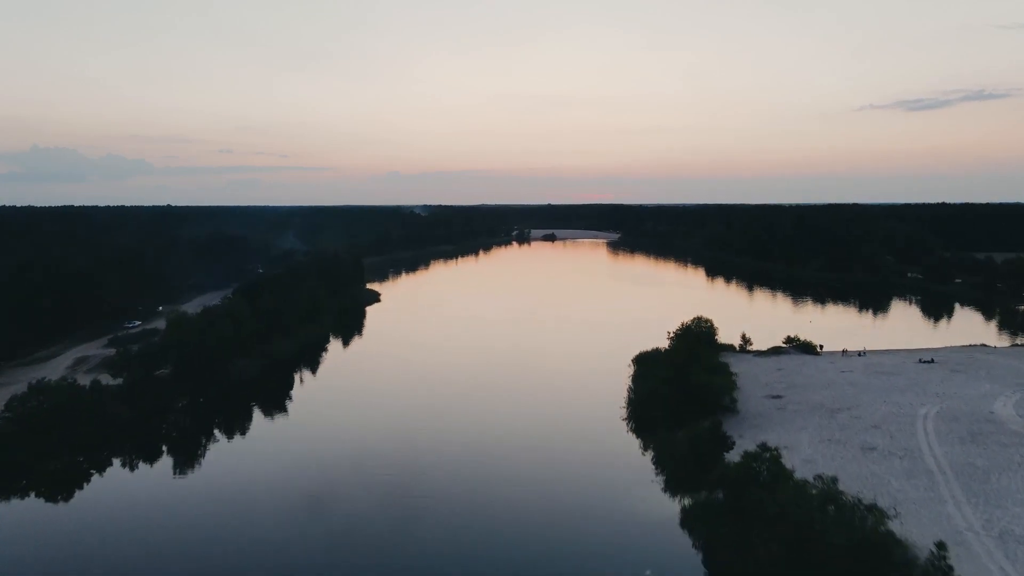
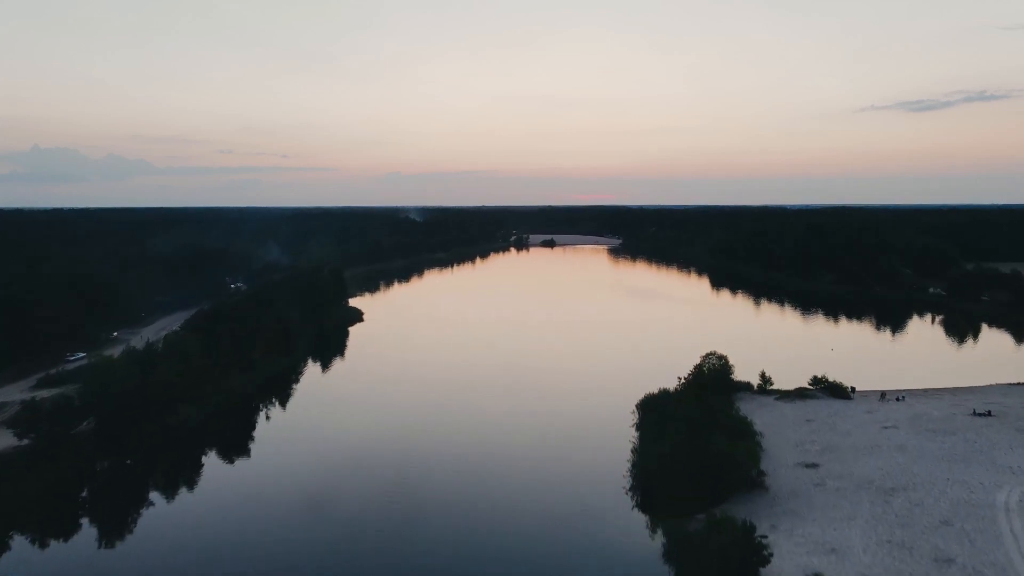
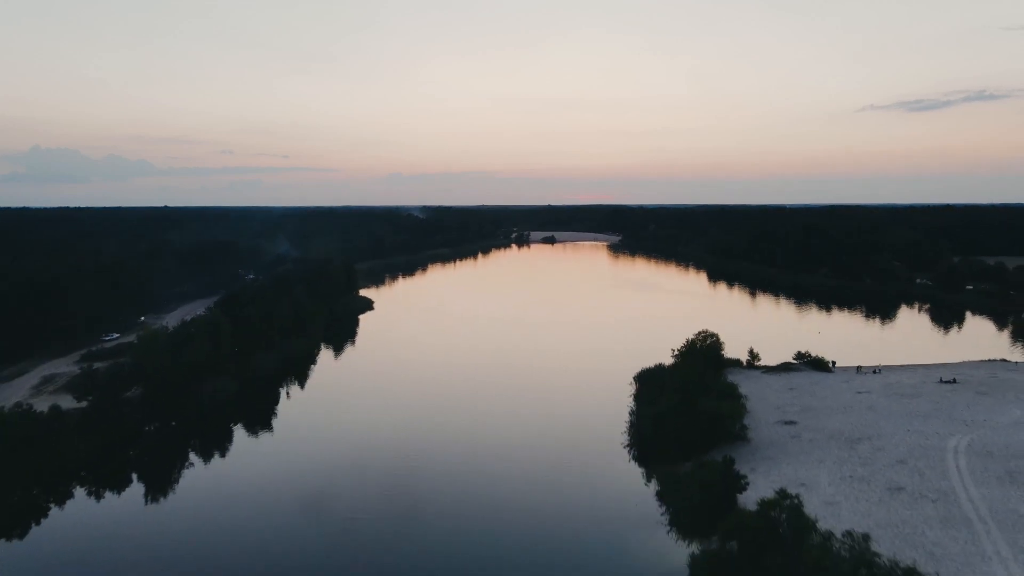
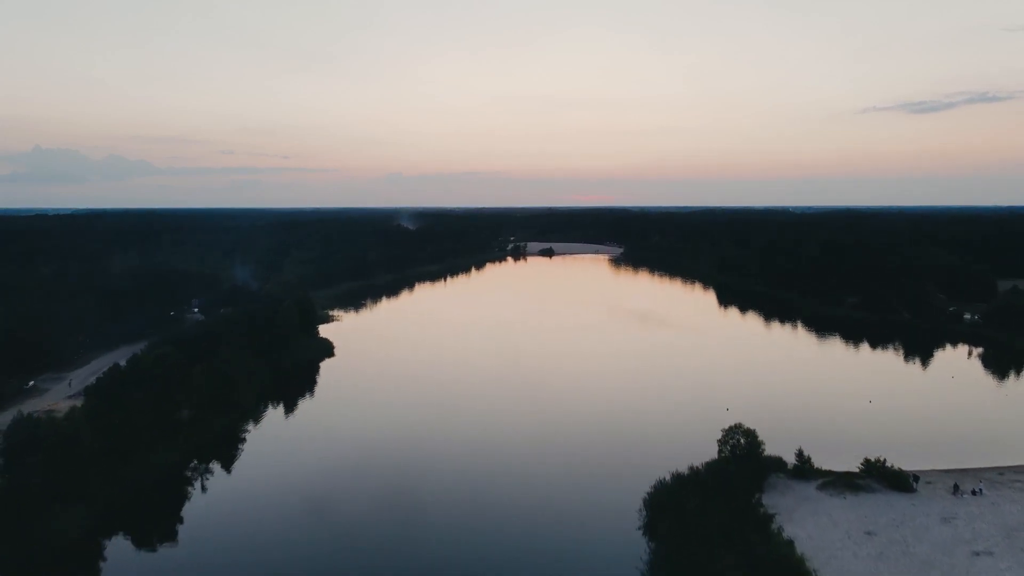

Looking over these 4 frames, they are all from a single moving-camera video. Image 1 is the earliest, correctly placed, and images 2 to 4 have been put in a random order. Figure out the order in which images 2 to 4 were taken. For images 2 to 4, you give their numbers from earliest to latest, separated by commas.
2, 4, 3
